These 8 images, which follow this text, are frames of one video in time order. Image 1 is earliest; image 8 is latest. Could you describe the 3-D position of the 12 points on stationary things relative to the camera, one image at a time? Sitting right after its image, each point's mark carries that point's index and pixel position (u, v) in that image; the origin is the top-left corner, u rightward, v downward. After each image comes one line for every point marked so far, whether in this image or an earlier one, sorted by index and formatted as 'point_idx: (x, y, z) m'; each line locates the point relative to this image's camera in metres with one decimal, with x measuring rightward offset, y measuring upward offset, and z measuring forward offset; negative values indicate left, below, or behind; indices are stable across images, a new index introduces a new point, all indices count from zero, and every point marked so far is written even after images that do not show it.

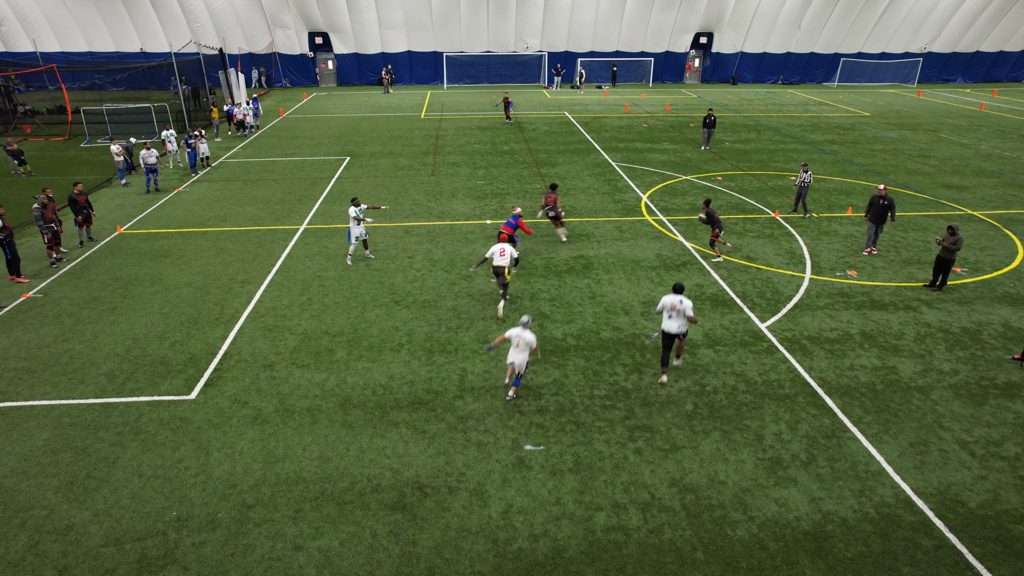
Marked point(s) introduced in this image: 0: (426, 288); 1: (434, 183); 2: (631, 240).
0: (-1.4, 0.0, +12.4) m
1: (-2.0, +2.7, +19.4) m
2: (+2.3, +0.9, +14.8) m
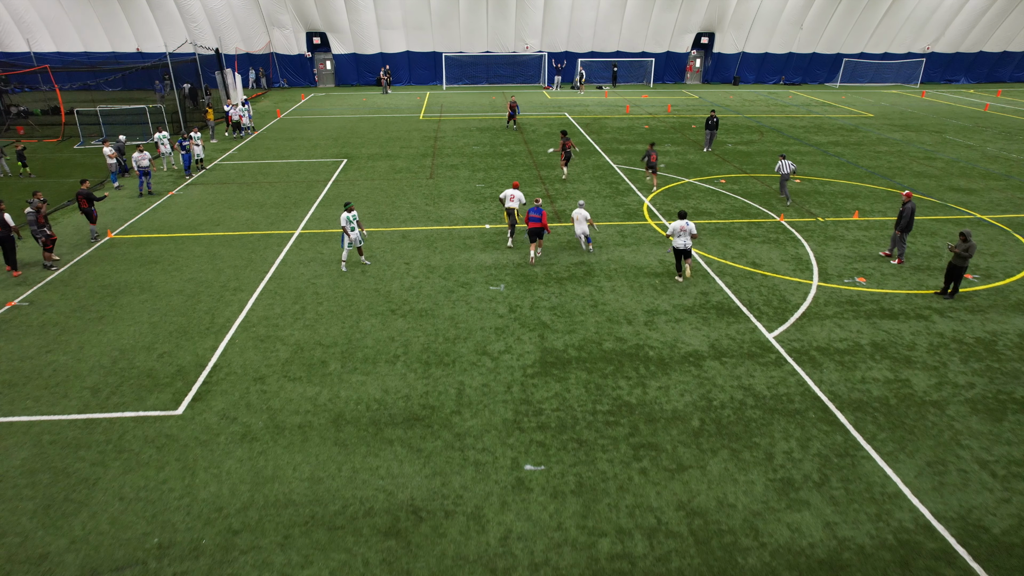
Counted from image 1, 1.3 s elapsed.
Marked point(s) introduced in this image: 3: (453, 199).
0: (-1.4, -0.1, +12.0) m
1: (-2.0, +2.6, +19.1) m
2: (+2.3, +0.8, +14.4) m
3: (-1.4, +2.1, +17.8) m
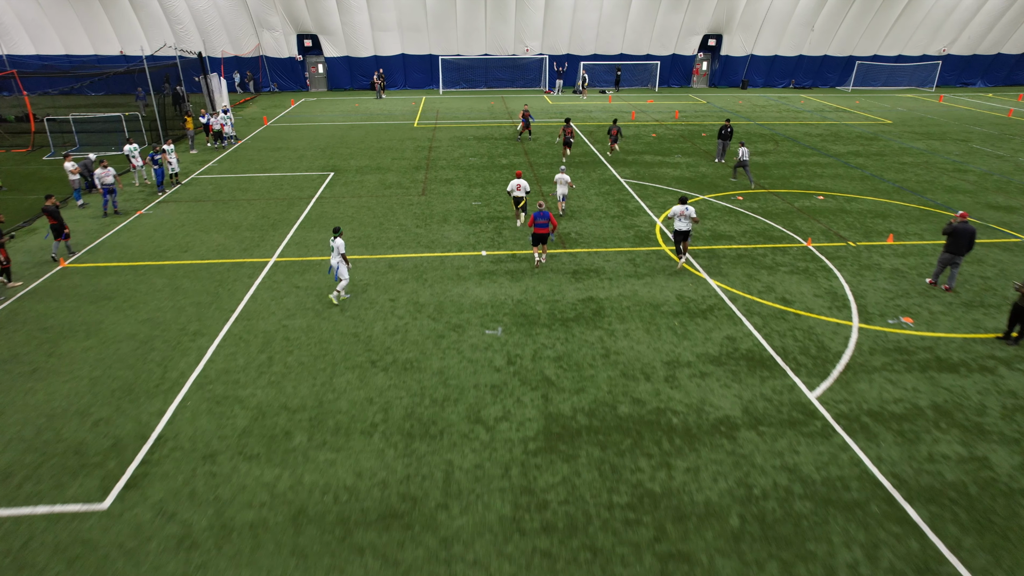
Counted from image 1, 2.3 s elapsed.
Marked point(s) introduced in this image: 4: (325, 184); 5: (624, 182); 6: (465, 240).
0: (-1.4, -0.7, +10.5) m
1: (-2.0, +1.9, +17.5) m
2: (+2.3, +0.2, +12.9) m
3: (-1.4, +1.5, +16.3) m
4: (-4.8, +2.6, +19.4) m
5: (+2.9, +2.7, +19.4) m
6: (-0.9, +1.0, +15.0) m
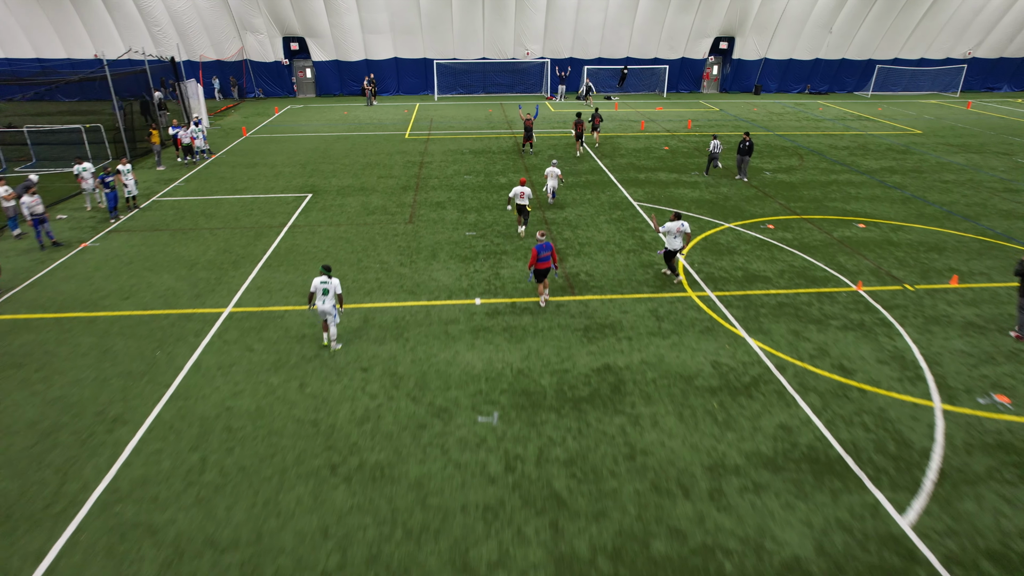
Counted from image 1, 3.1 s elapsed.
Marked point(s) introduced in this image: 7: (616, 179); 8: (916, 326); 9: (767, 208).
0: (-1.4, -1.6, +8.3) m
1: (-2.0, +1.1, +15.3) m
2: (+2.3, -0.7, +10.7) m
3: (-1.4, +0.6, +14.1) m
4: (-4.8, +1.8, +17.3) m
5: (+2.9, +1.8, +17.3) m
6: (-0.9, +0.1, +12.9) m
7: (+2.7, +2.8, +19.8) m
8: (+5.9, -0.6, +11.1) m
9: (+5.8, +1.8, +17.3) m
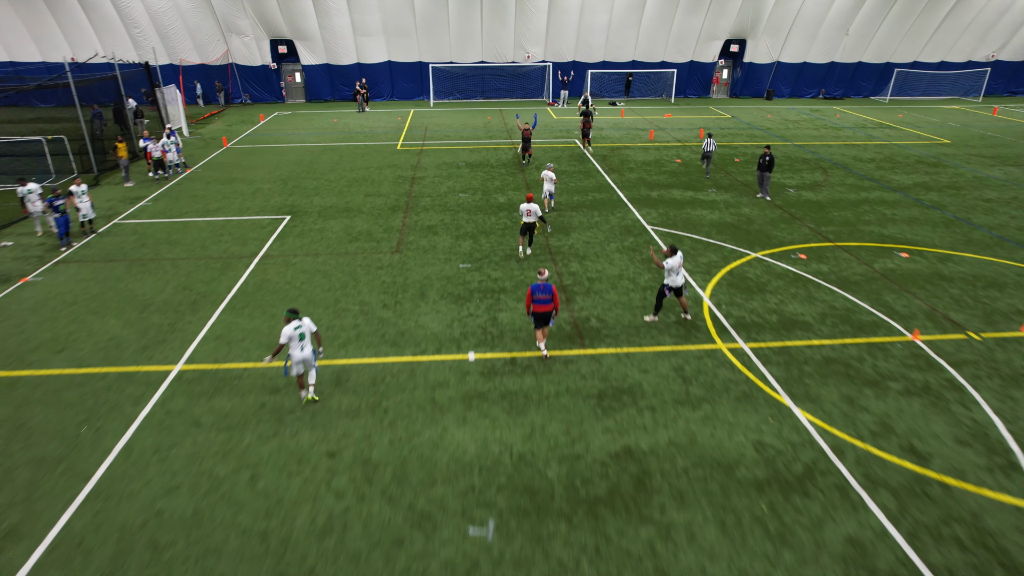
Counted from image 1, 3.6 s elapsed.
0: (-1.4, -2.3, +6.6) m
1: (-2.0, +0.4, +13.6) m
2: (+2.3, -1.4, +8.9) m
3: (-1.4, -0.1, +12.4) m
4: (-4.8, +1.1, +15.5) m
5: (+2.8, +1.1, +15.5) m
6: (-0.9, -0.6, +11.1) m
7: (+2.7, +2.1, +18.1) m
8: (+5.9, -1.3, +9.3) m
9: (+5.8, +1.1, +15.5) m
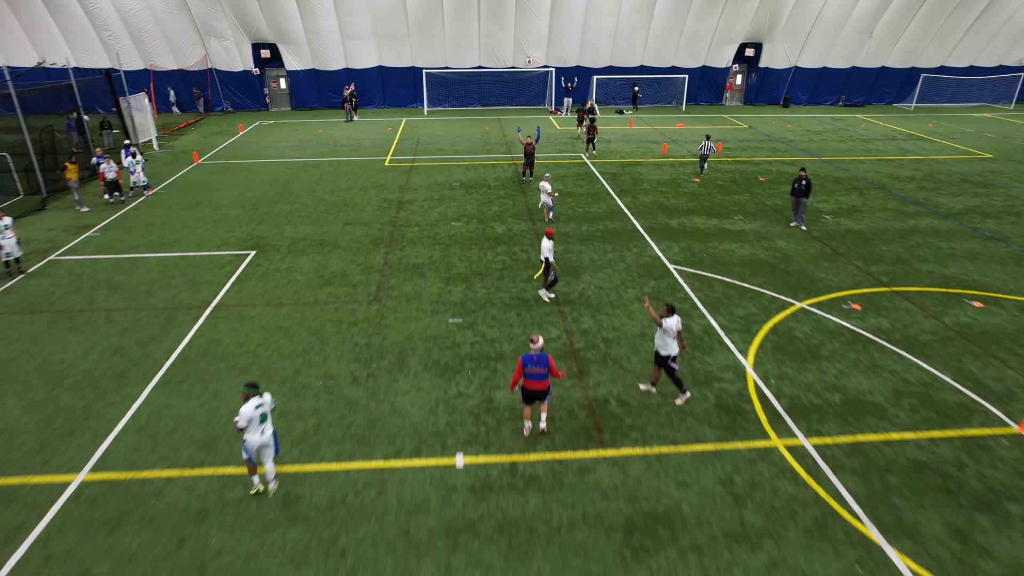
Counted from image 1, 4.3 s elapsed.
0: (-1.4, -3.2, +4.3) m
1: (-2.1, -0.5, +11.3) m
2: (+2.3, -2.3, +6.7) m
3: (-1.4, -1.0, +10.1) m
4: (-4.8, +0.2, +13.2) m
5: (+2.8, +0.3, +13.3) m
6: (-1.0, -1.5, +8.8) m
7: (+2.7, +1.3, +15.8) m
8: (+5.9, -2.1, +7.1) m
9: (+5.8, +0.2, +13.3) m
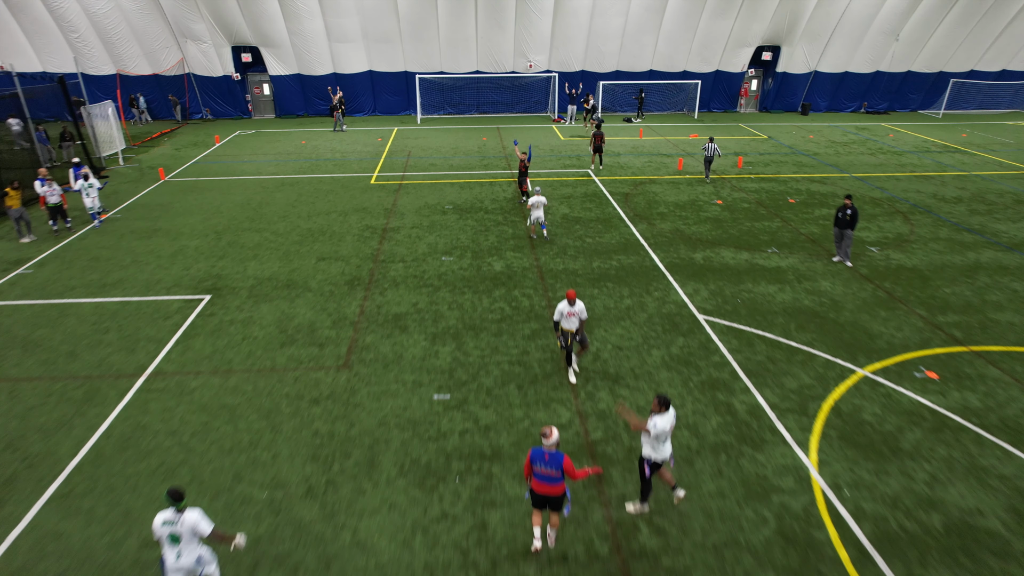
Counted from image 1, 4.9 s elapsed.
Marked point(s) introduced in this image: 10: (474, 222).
0: (-1.4, -4.0, +2.2) m
1: (-2.1, -1.3, +9.2) m
2: (+2.3, -3.1, +4.6) m
3: (-1.4, -1.8, +8.0) m
4: (-4.8, -0.6, +11.1) m
5: (+2.8, -0.6, +11.1) m
6: (-1.0, -2.3, +6.7) m
7: (+2.7, +0.5, +13.7) m
8: (+5.9, -3.0, +4.9) m
9: (+5.8, -0.6, +11.1) m
10: (-0.8, +1.4, +16.2) m
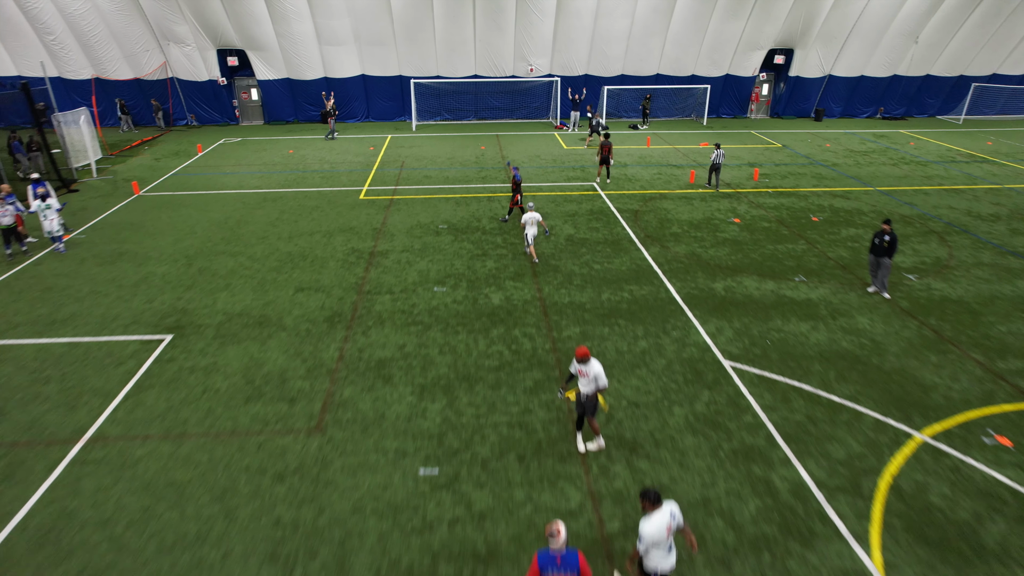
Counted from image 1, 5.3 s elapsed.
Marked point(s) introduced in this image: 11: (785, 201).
0: (-1.4, -4.6, +0.8) m
1: (-2.1, -1.9, +7.8) m
2: (+2.3, -3.6, +3.2) m
3: (-1.4, -2.4, +6.6) m
4: (-4.8, -1.2, +9.7) m
5: (+2.8, -1.1, +9.7) m
6: (-1.0, -2.9, +5.3) m
7: (+2.7, -0.1, +12.3) m
8: (+5.9, -3.5, +3.5) m
9: (+5.8, -1.1, +9.7) m
10: (-0.8, +0.8, +14.8) m
11: (+6.4, +2.1, +17.7) m
